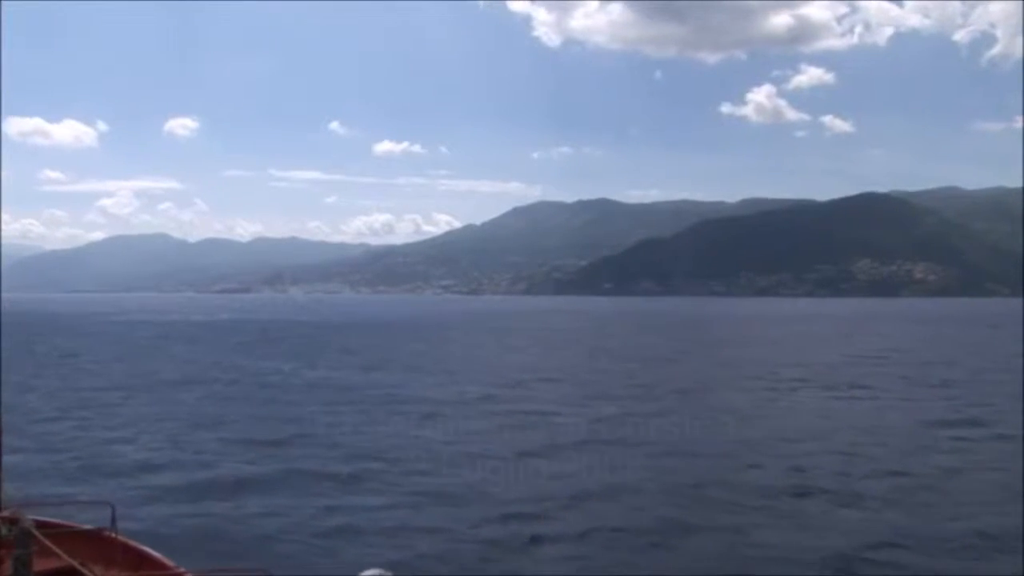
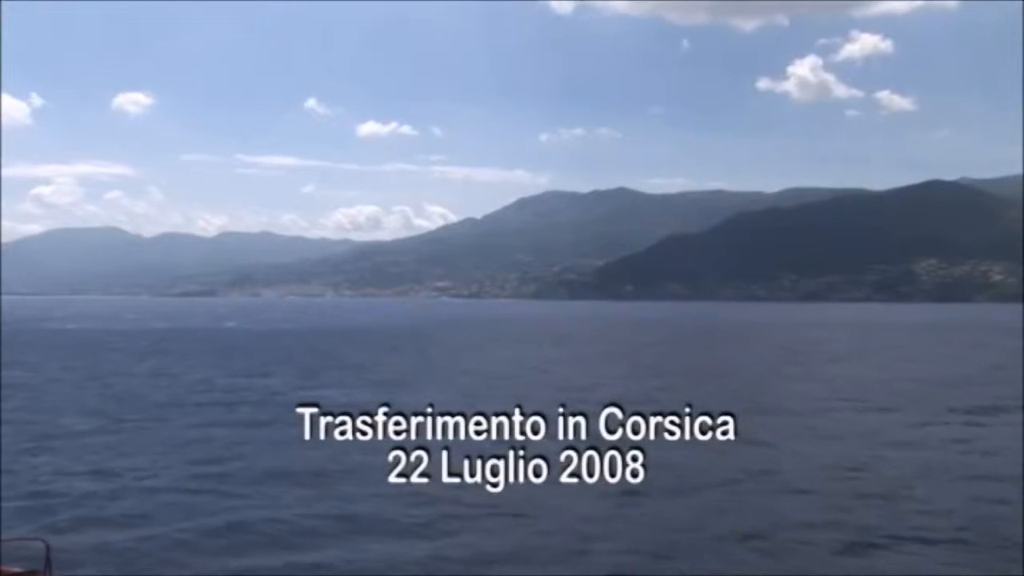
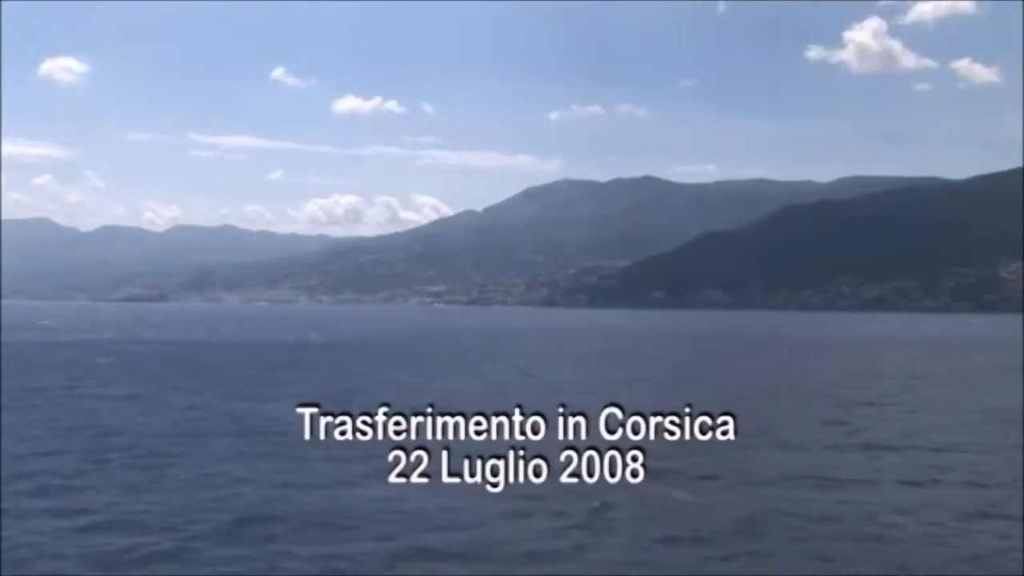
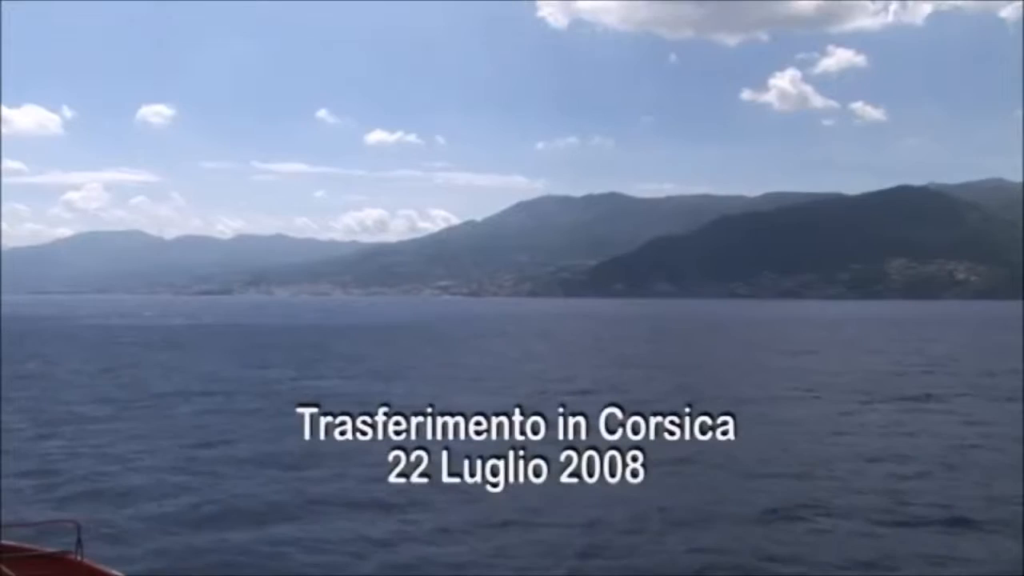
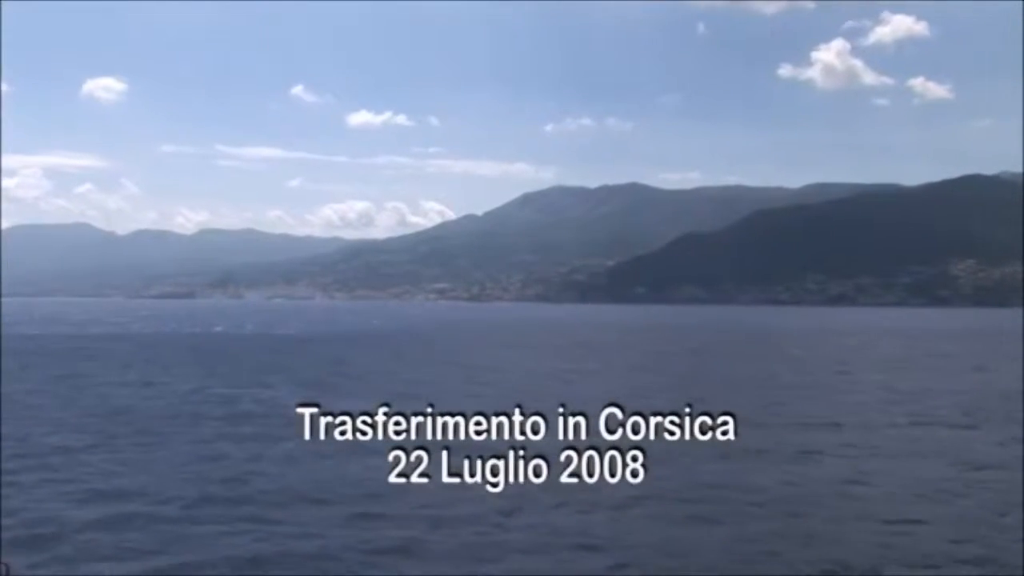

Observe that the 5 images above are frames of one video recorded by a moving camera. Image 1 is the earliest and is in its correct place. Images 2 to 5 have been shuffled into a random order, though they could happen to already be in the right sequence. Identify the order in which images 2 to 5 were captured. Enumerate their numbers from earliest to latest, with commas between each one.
4, 2, 5, 3
